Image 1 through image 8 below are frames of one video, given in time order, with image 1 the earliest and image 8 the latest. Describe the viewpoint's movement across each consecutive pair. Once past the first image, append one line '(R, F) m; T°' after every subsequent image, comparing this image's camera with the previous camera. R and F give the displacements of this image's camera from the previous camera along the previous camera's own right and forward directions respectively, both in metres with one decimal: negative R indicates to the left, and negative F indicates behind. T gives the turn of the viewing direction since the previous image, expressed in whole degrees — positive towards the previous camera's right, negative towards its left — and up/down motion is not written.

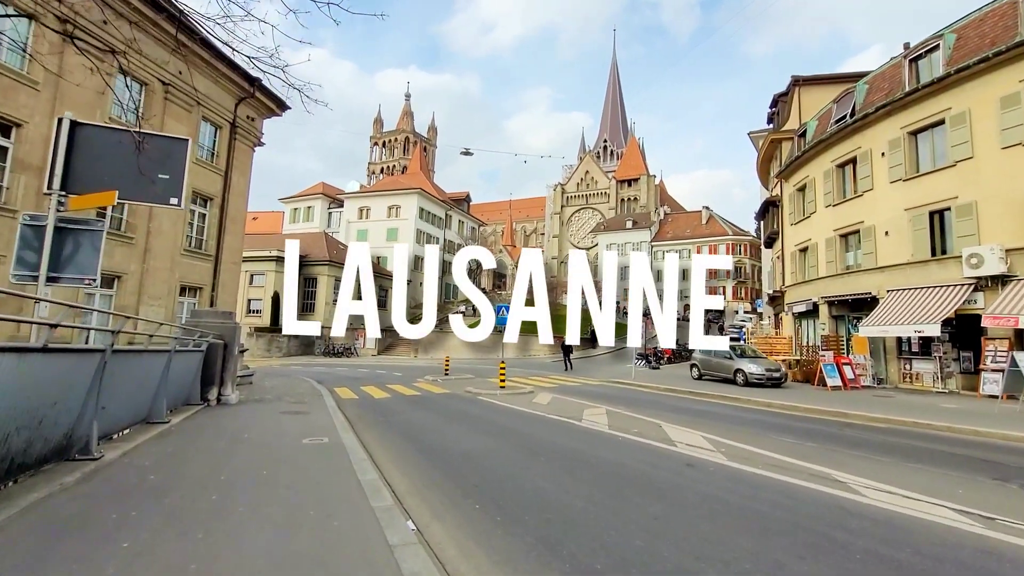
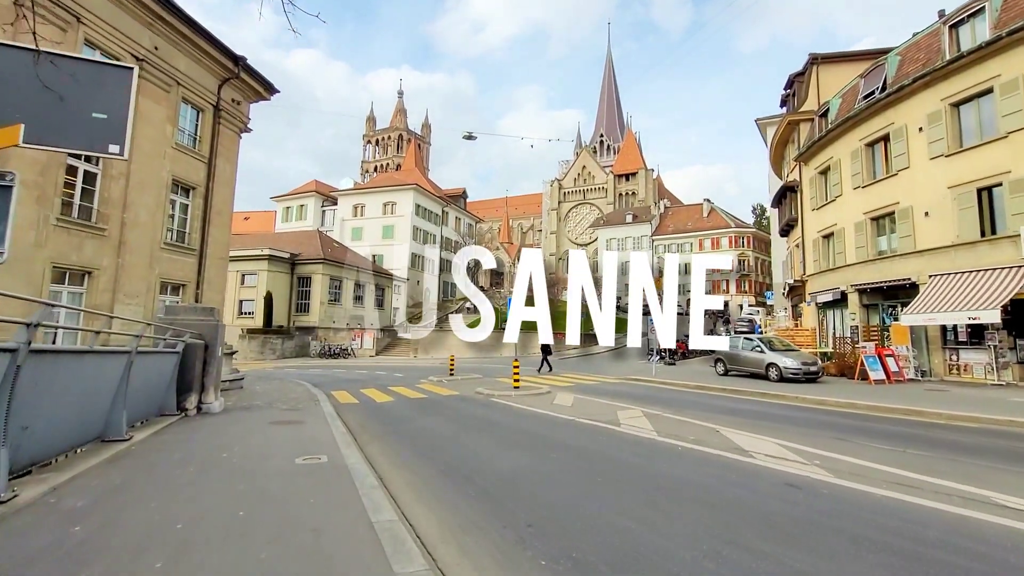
(-0.6, +1.5) m; +1°
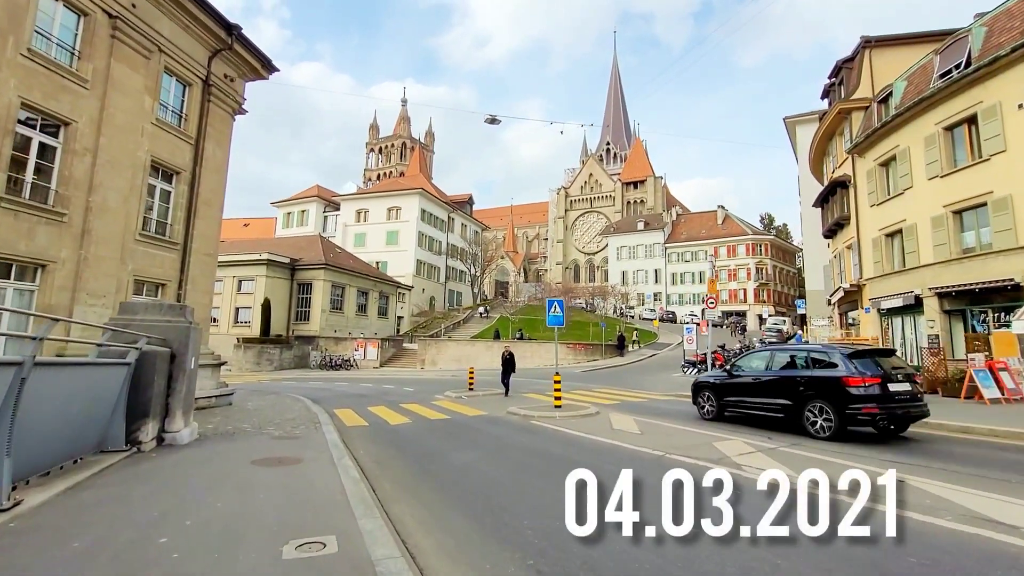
(-1.0, +2.6) m; 0°
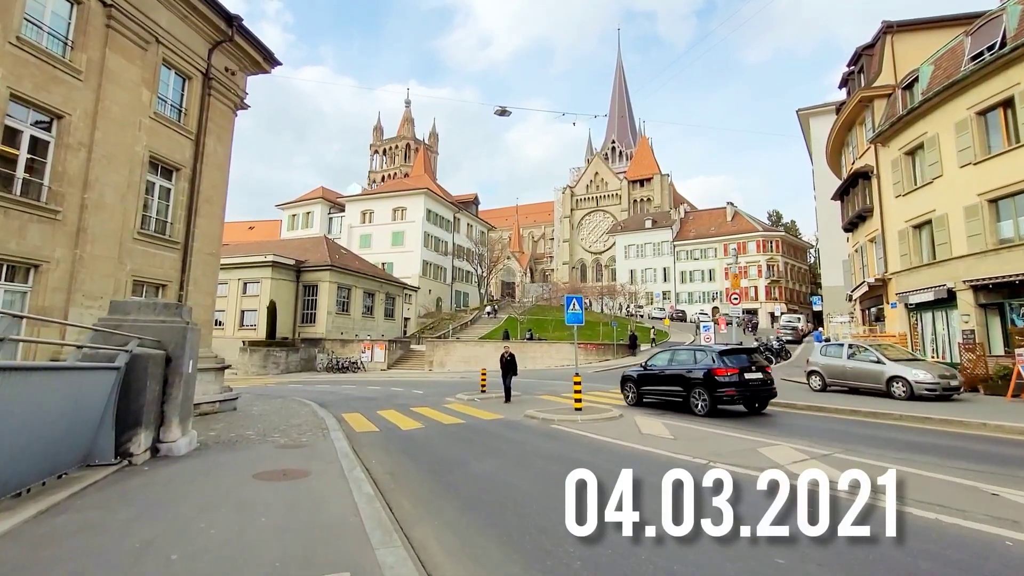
(-0.3, +0.7) m; -1°
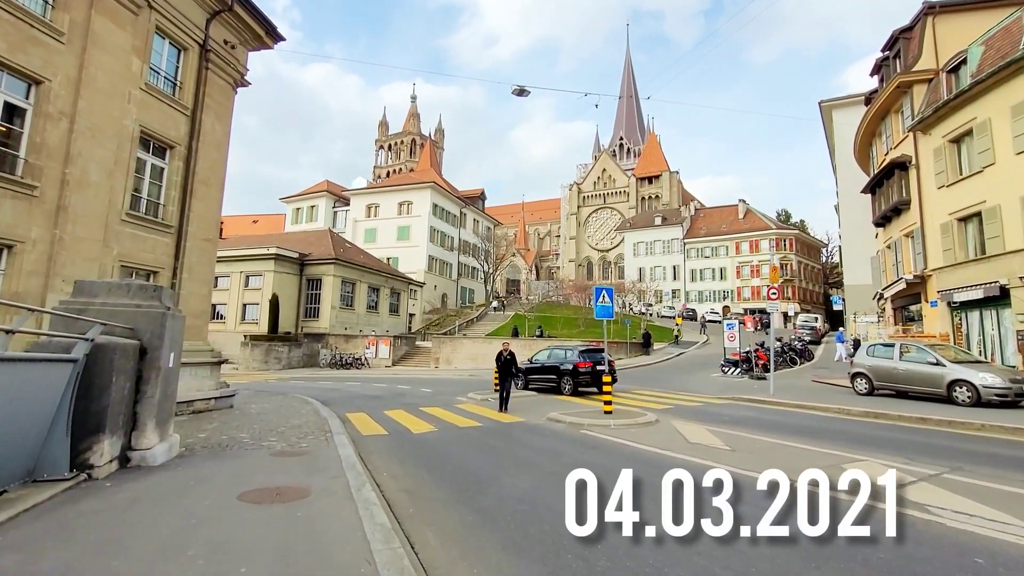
(-0.5, +1.2) m; 0°
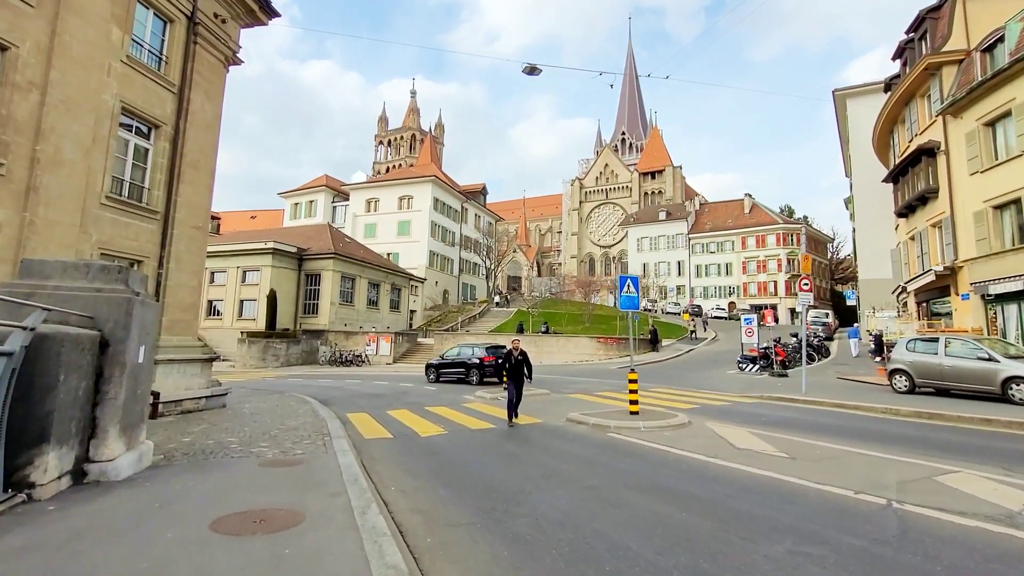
(-0.3, +1.0) m; 0°
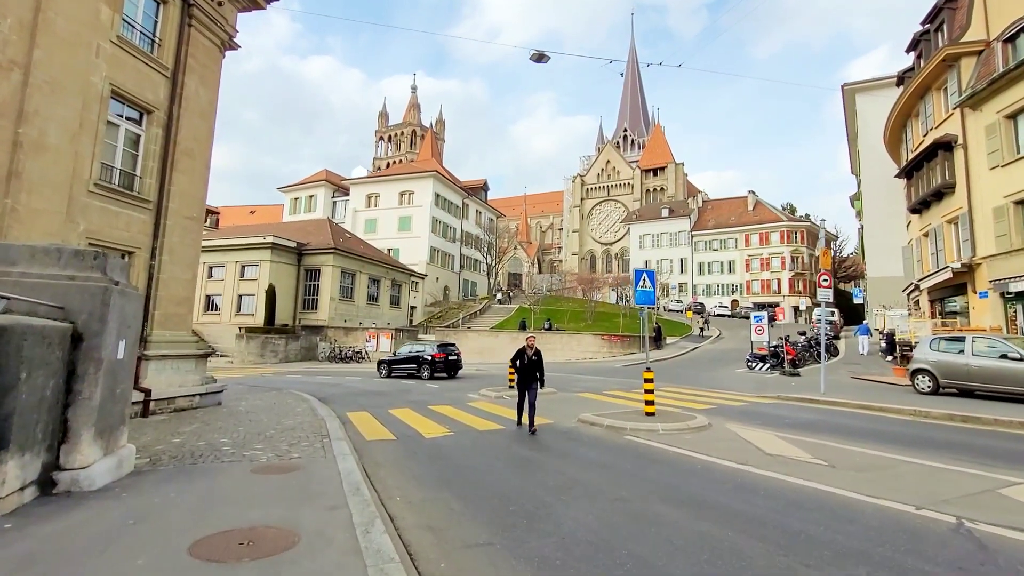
(-0.2, +0.5) m; 0°
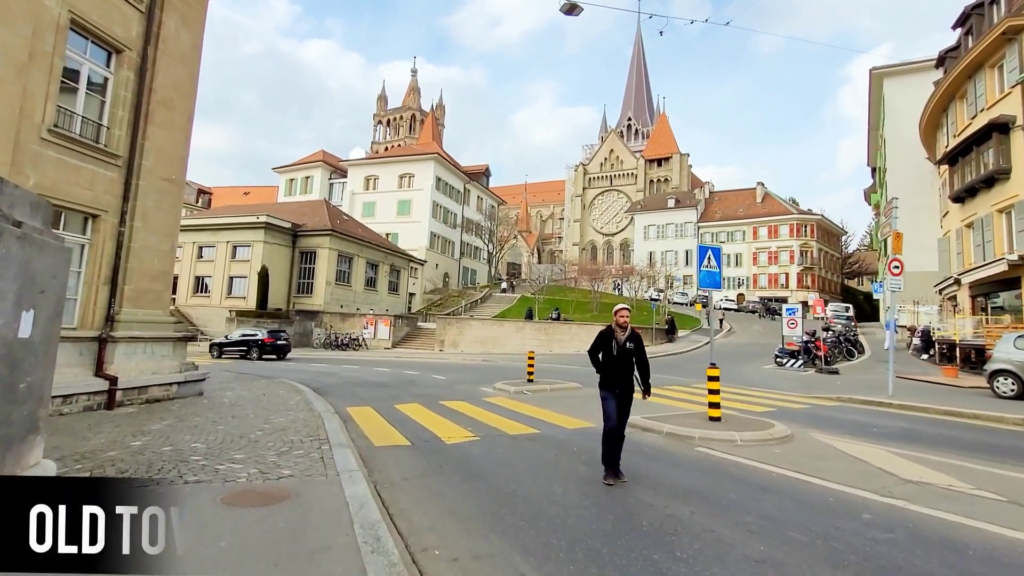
(-0.7, +1.7) m; +1°
